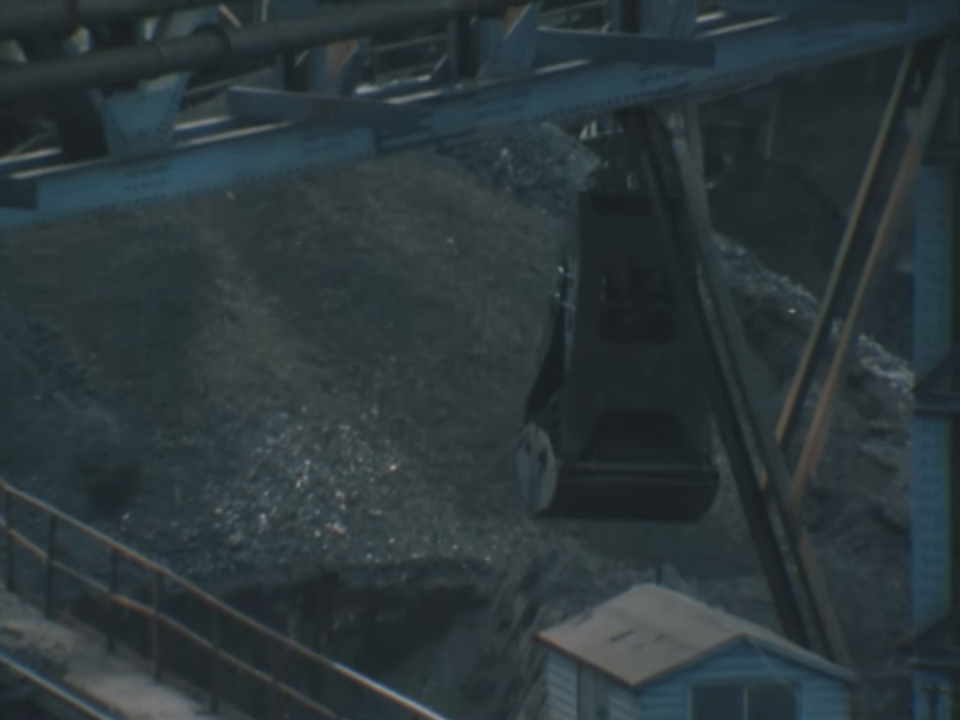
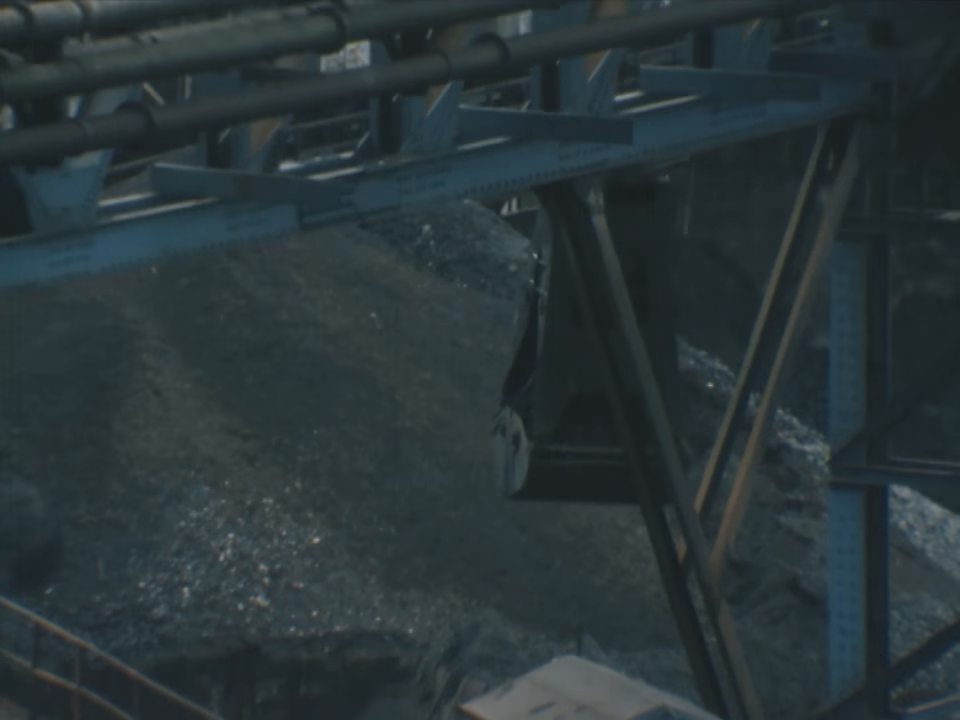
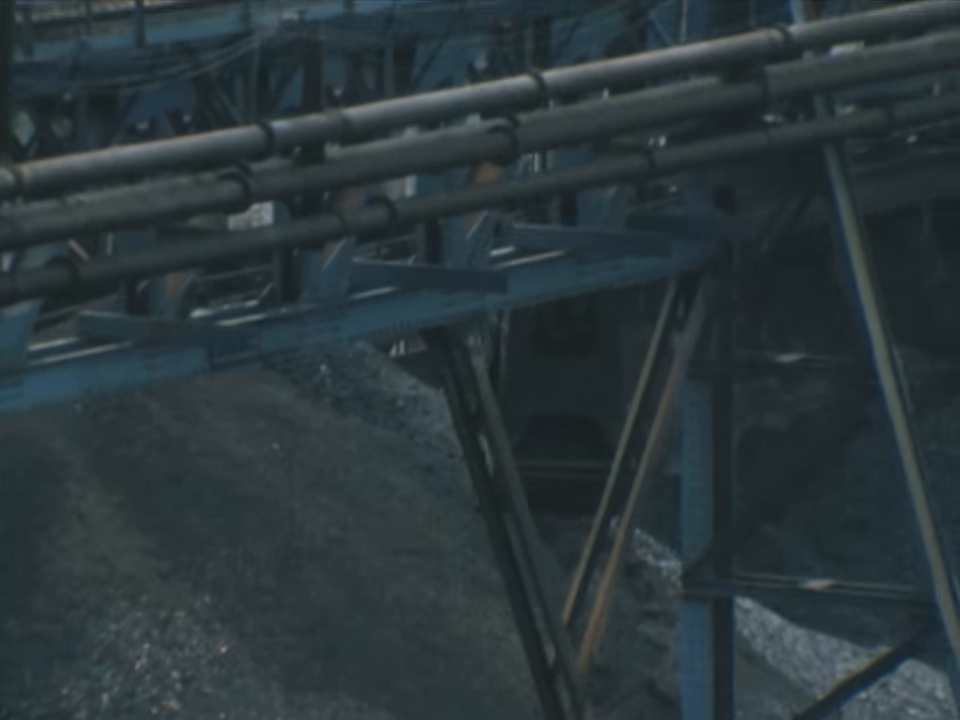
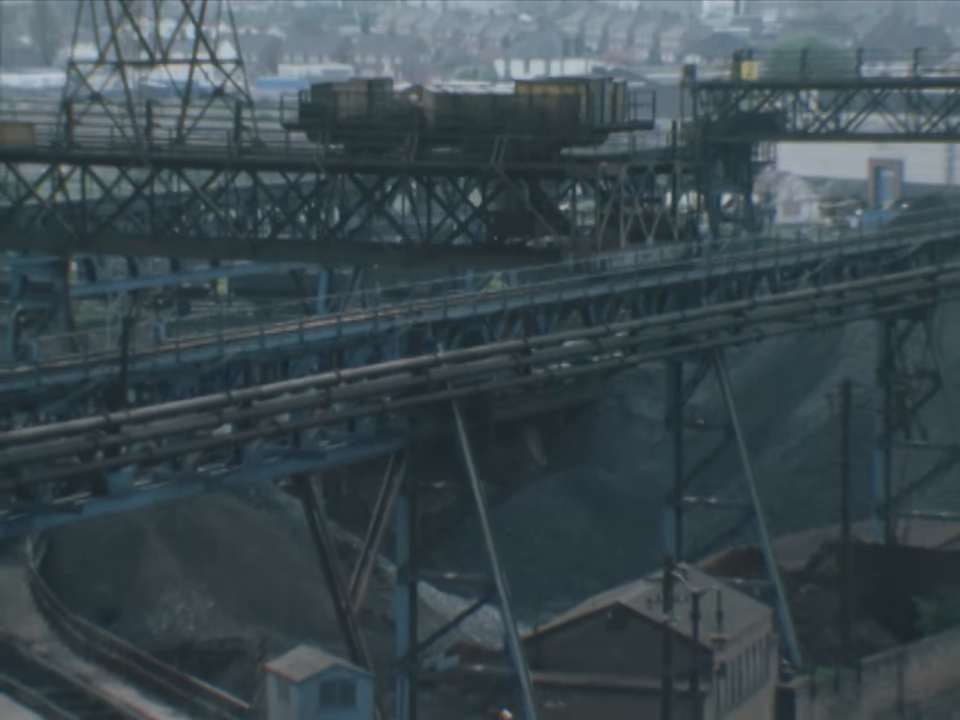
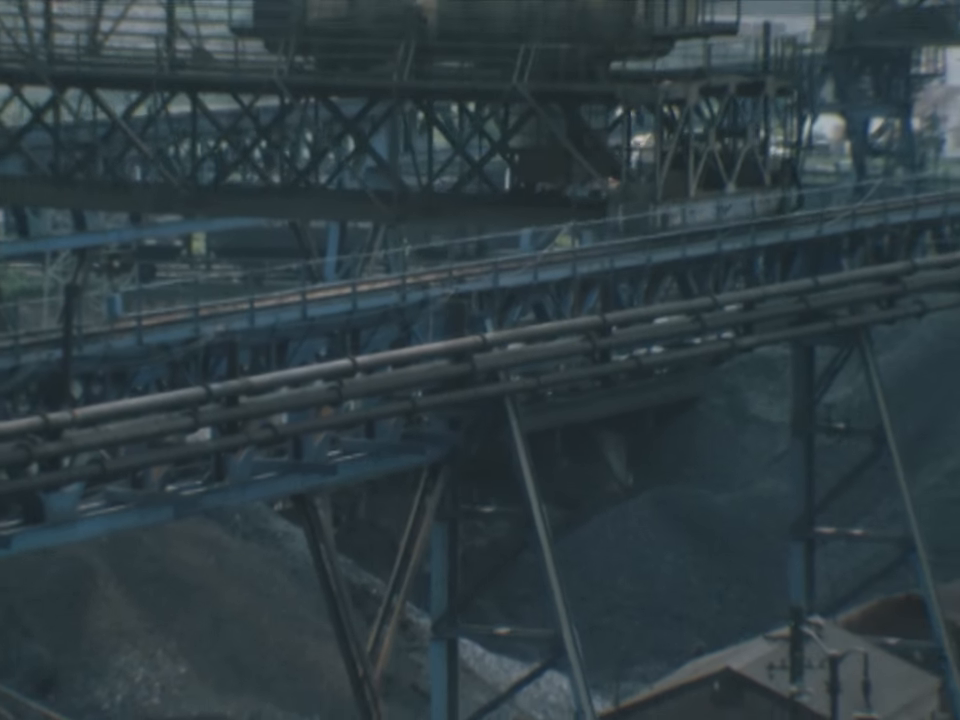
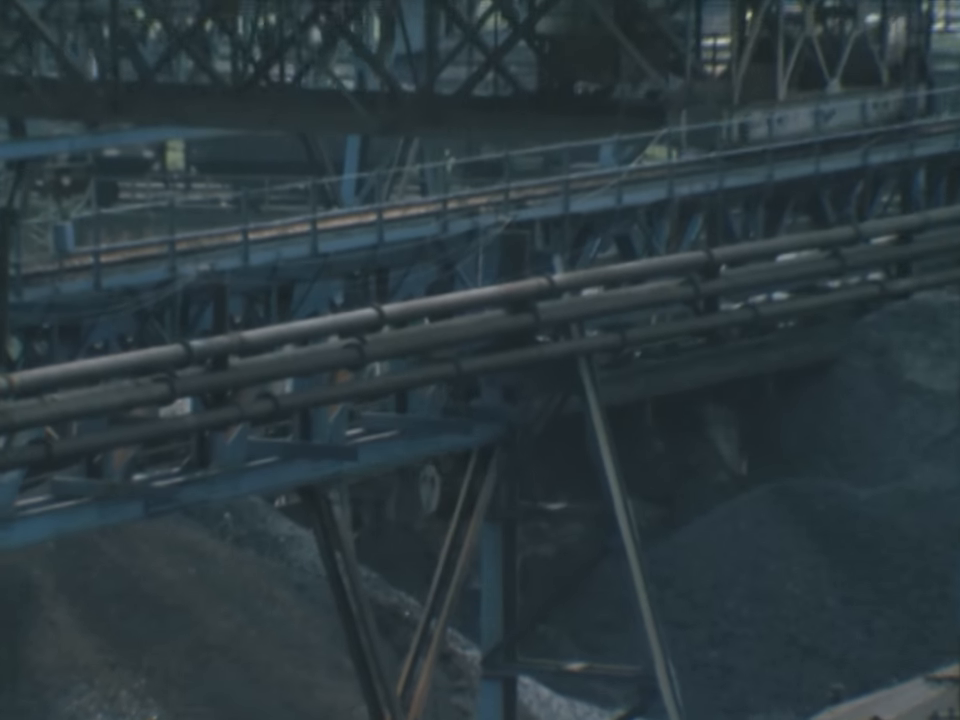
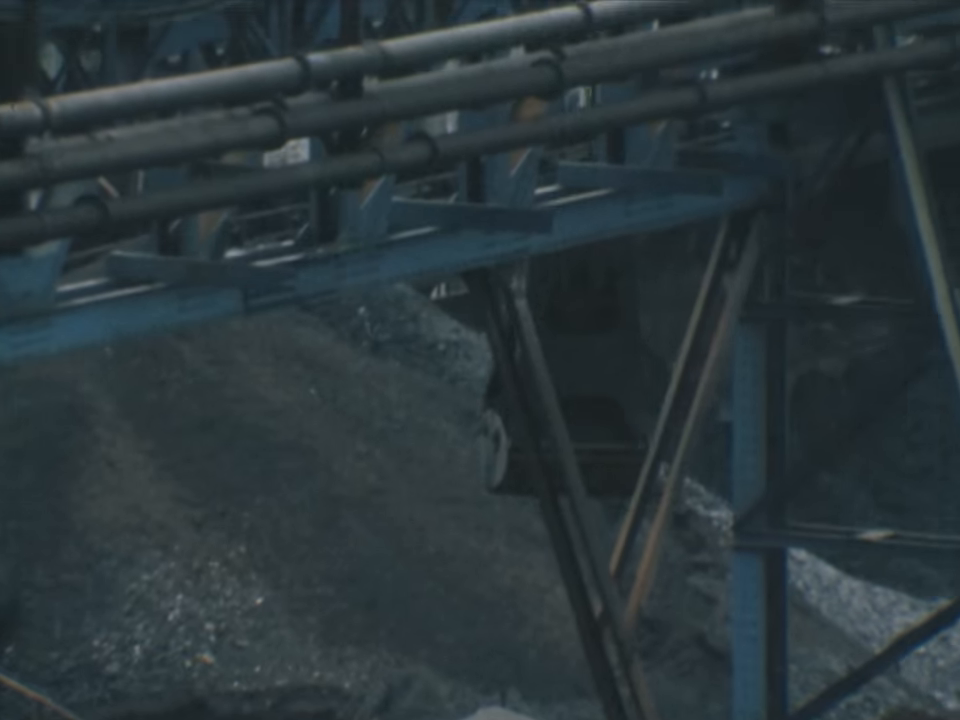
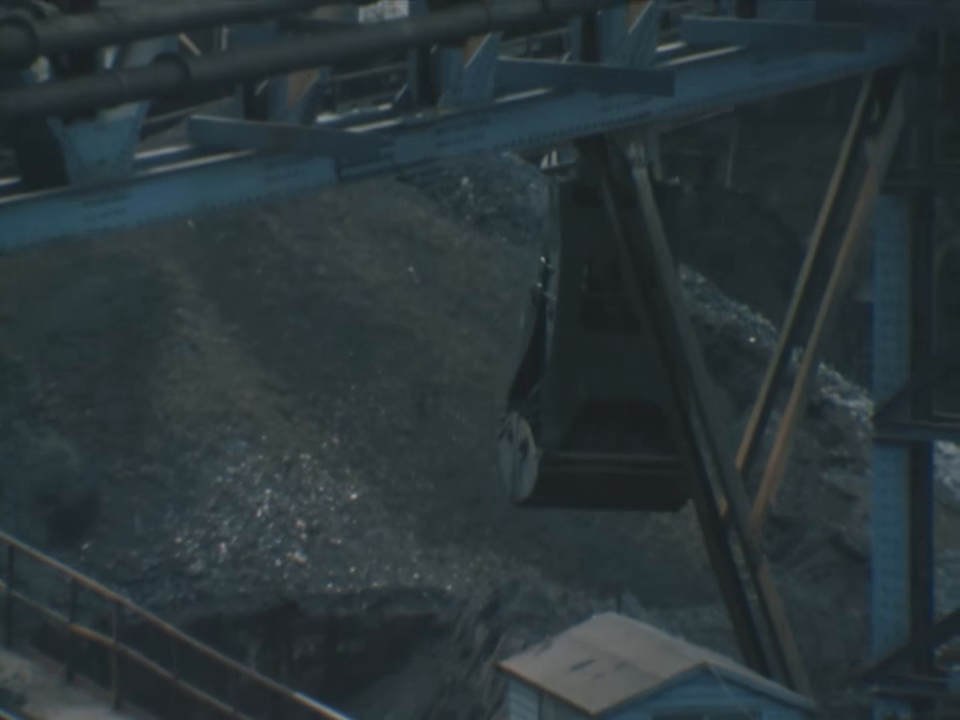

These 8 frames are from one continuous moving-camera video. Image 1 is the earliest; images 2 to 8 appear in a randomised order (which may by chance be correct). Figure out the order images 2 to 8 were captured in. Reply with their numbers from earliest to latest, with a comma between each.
8, 2, 7, 3, 6, 5, 4
